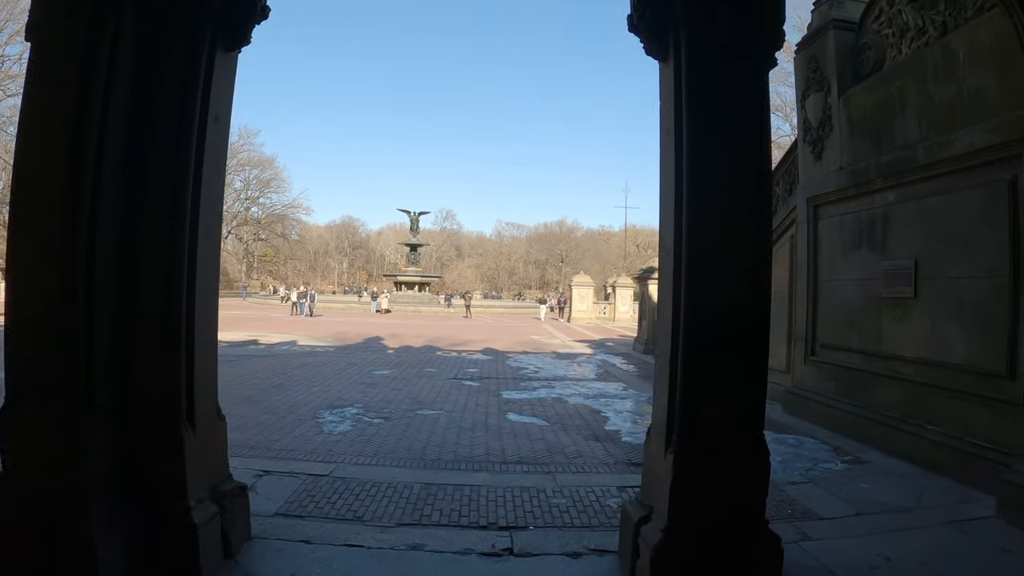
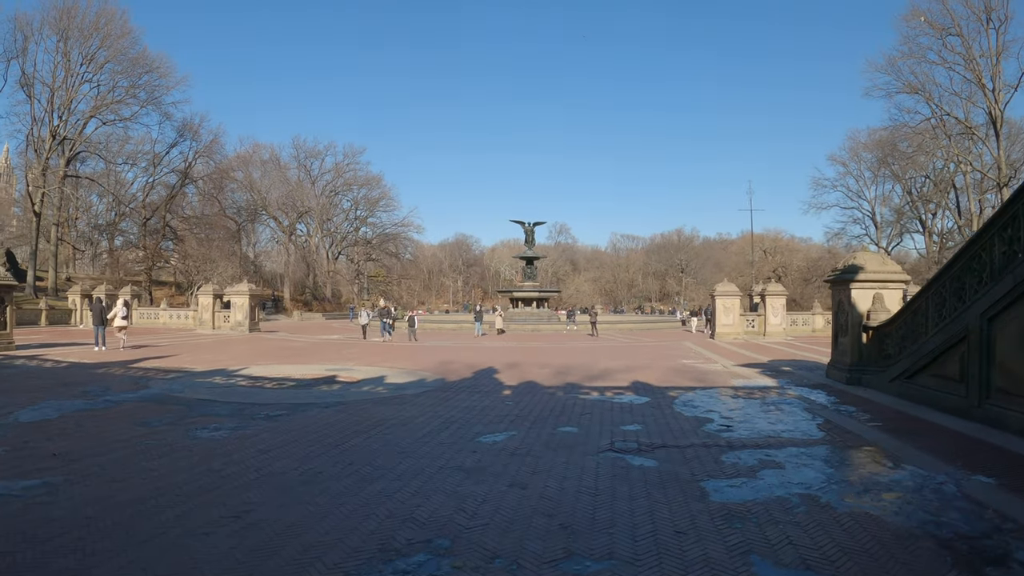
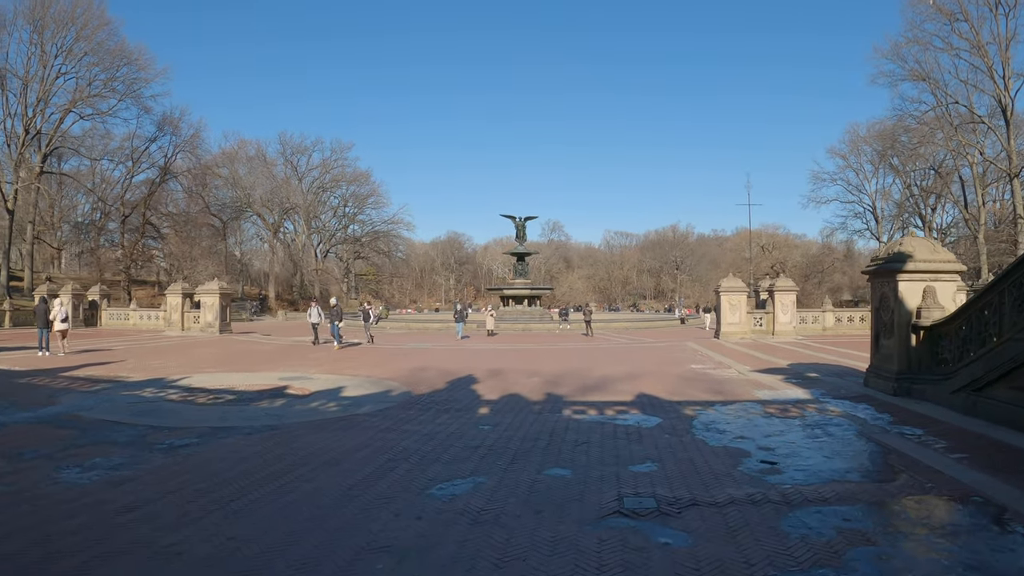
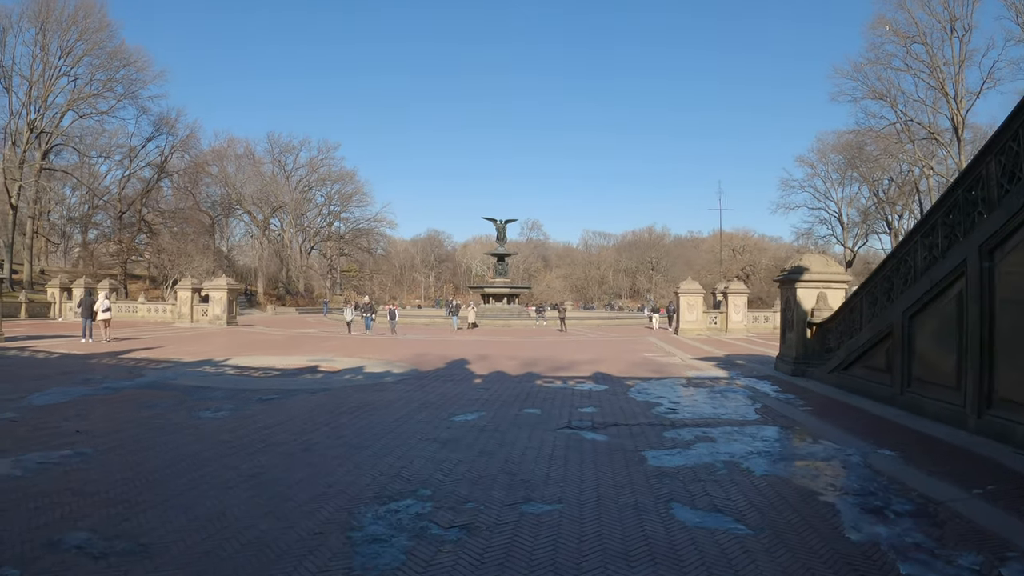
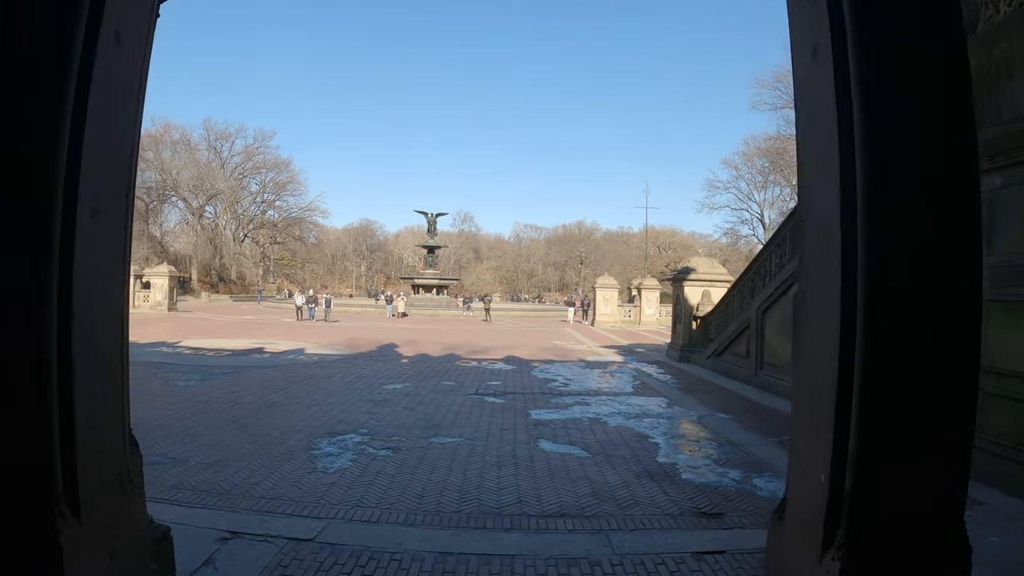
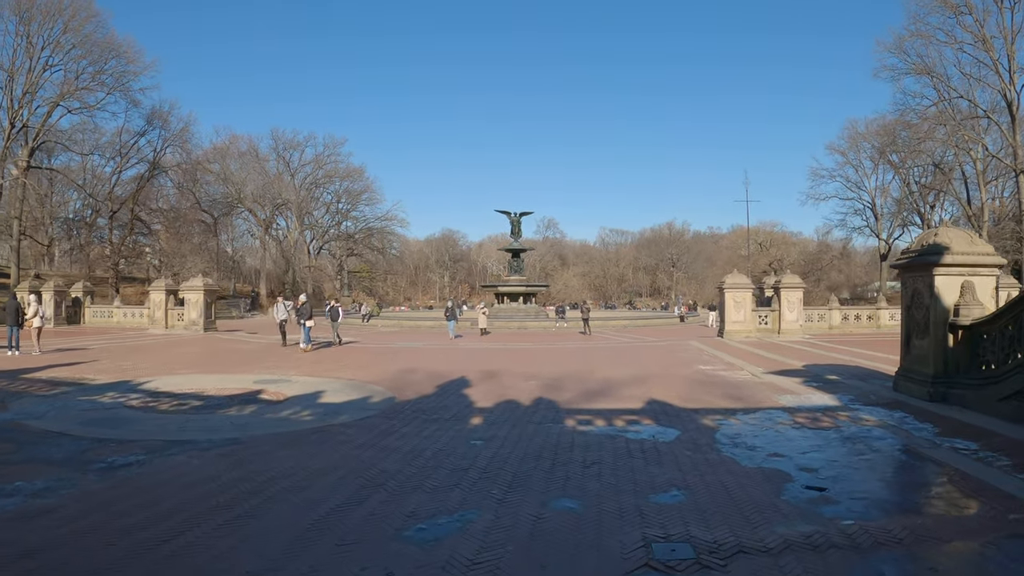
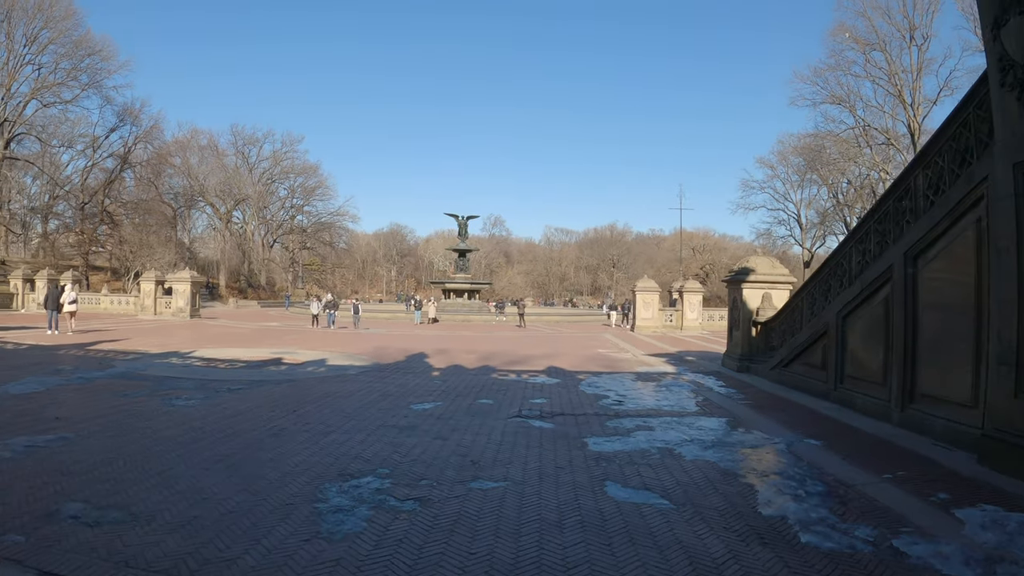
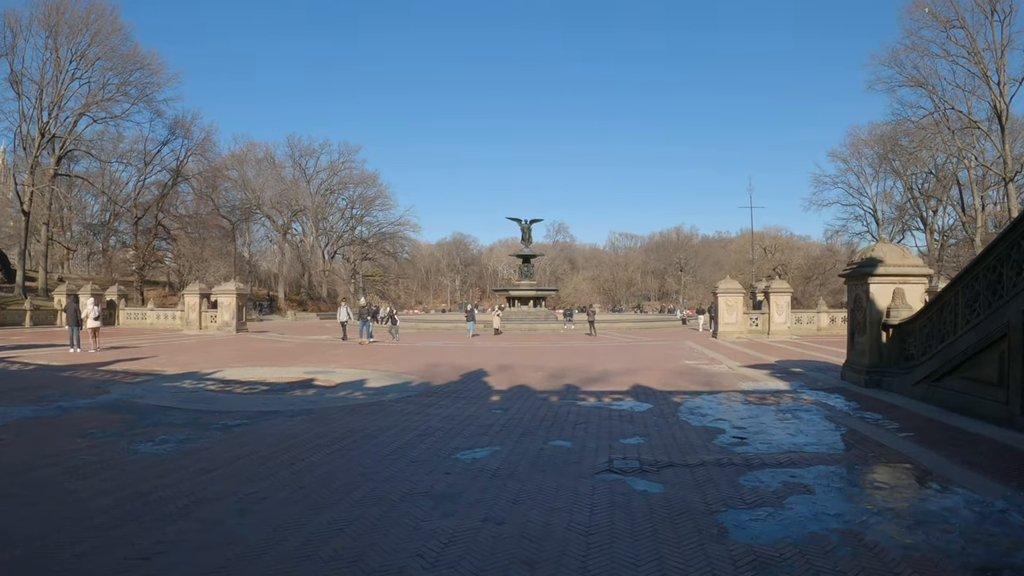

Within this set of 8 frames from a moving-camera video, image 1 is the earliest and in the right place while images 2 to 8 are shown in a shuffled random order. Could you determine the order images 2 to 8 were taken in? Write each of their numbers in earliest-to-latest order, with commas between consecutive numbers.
5, 7, 4, 2, 8, 3, 6
